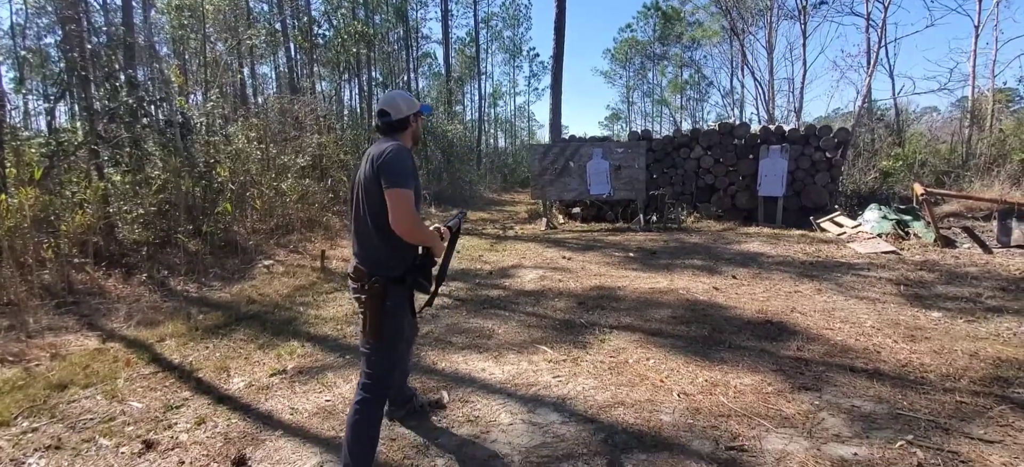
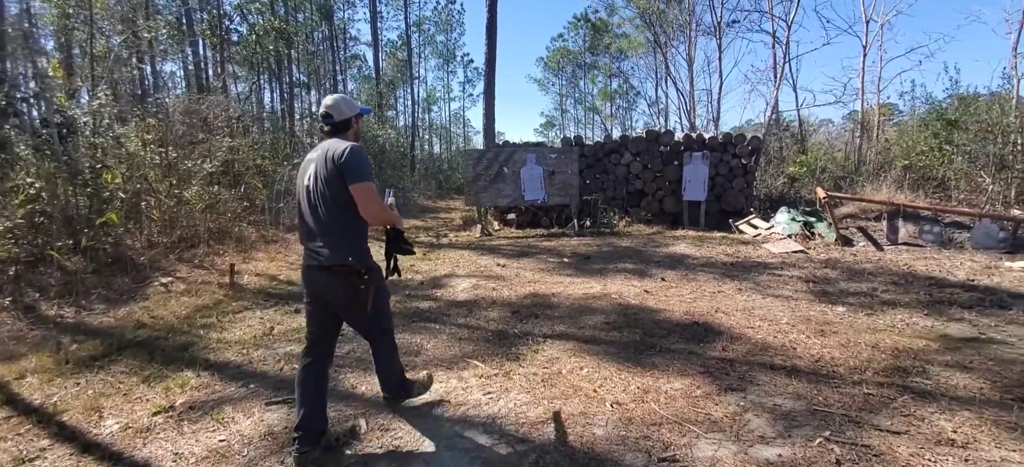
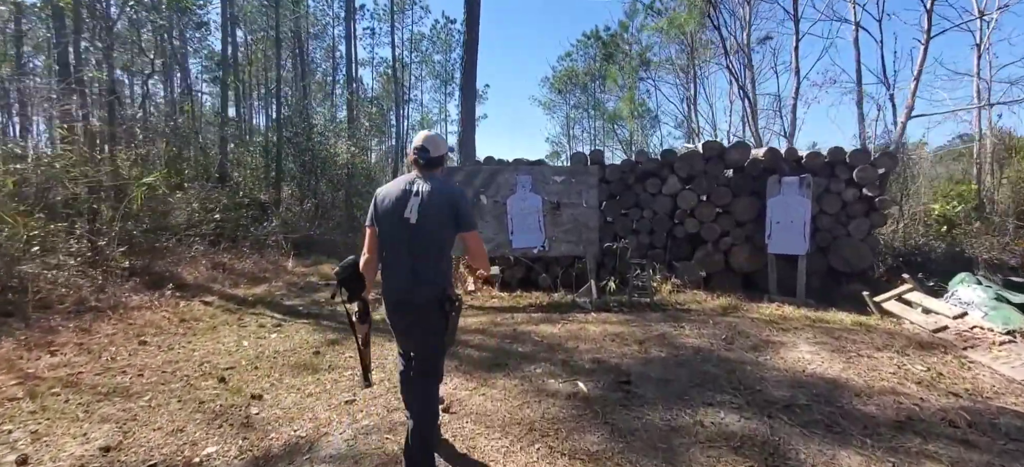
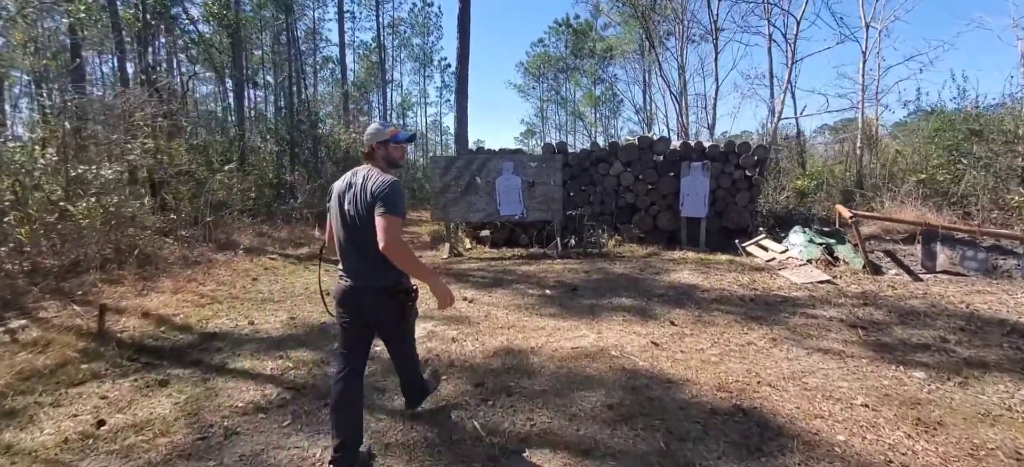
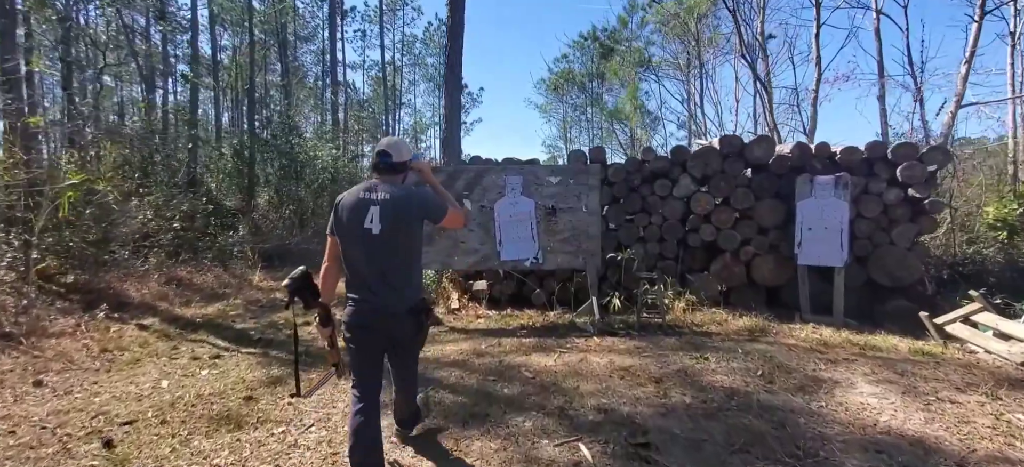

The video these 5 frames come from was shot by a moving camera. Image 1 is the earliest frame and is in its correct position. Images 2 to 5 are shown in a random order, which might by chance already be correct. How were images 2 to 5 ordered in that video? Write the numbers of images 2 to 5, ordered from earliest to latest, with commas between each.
2, 4, 3, 5
